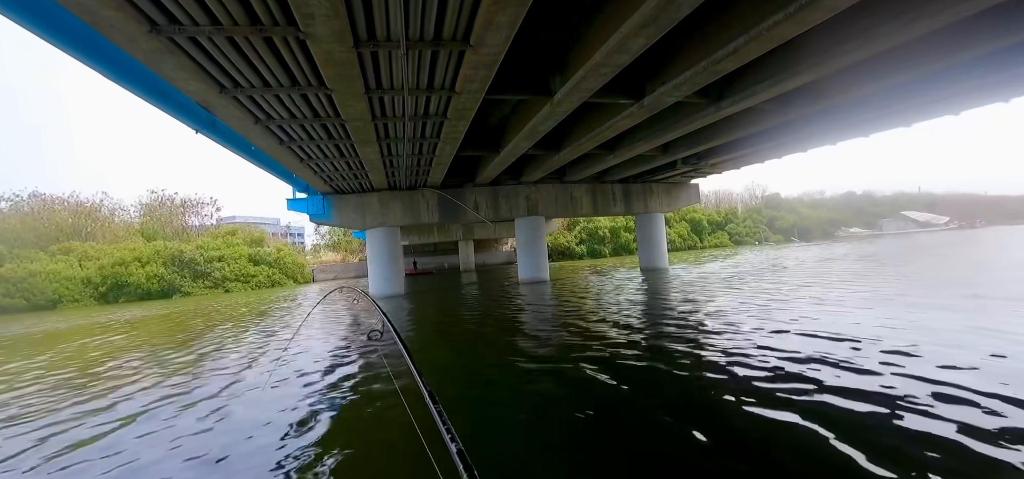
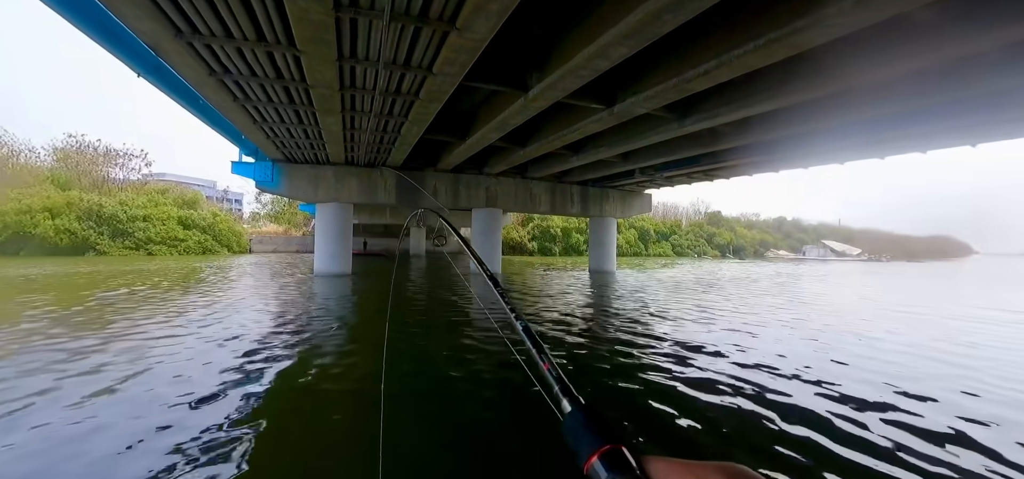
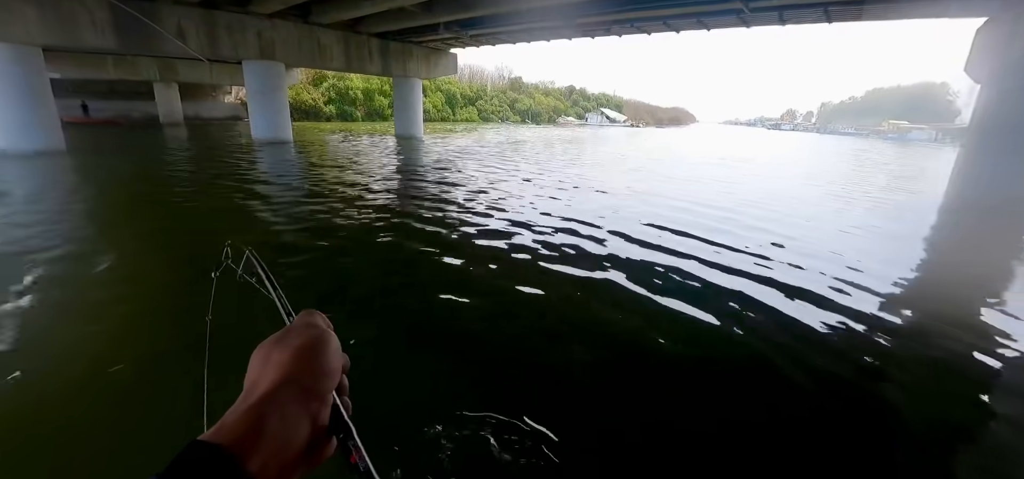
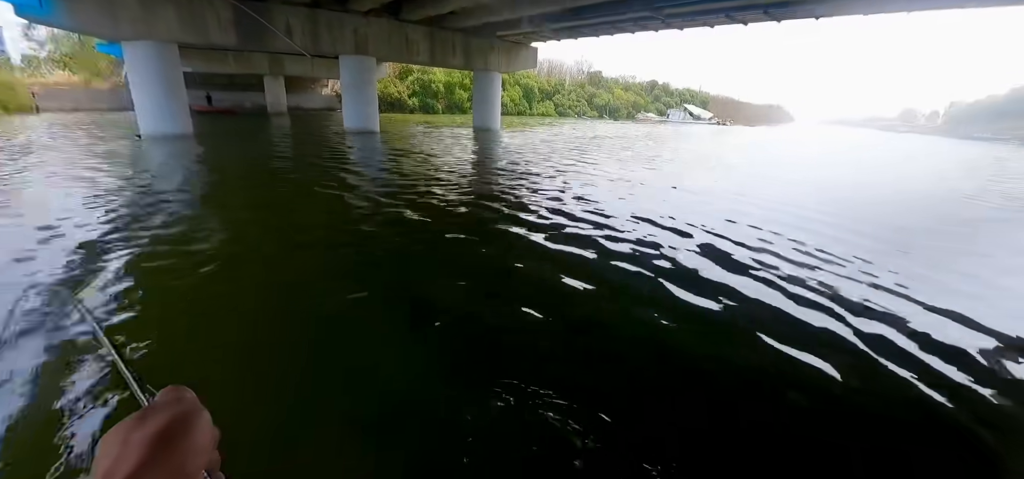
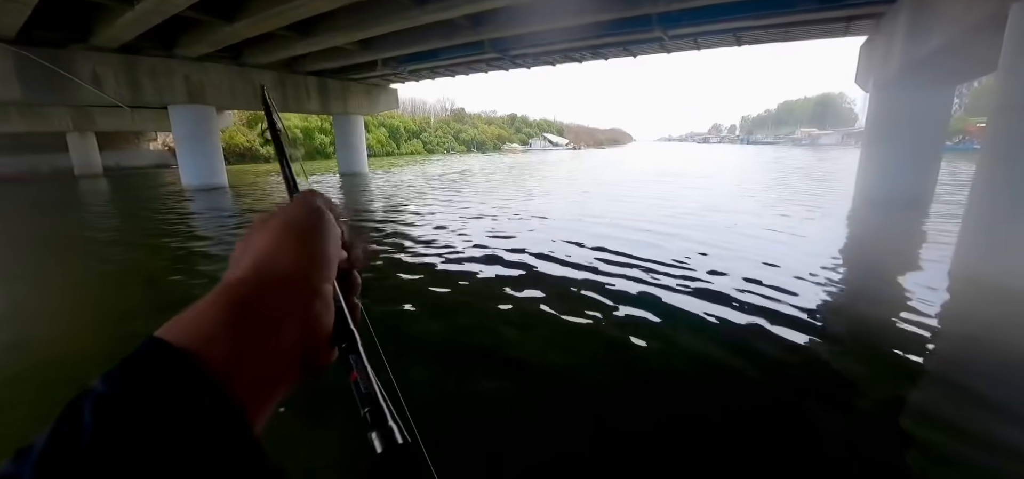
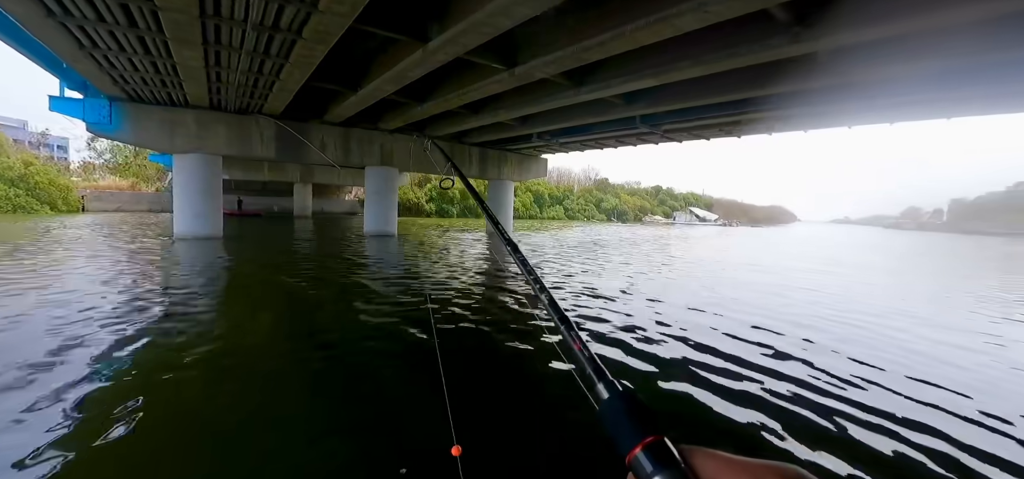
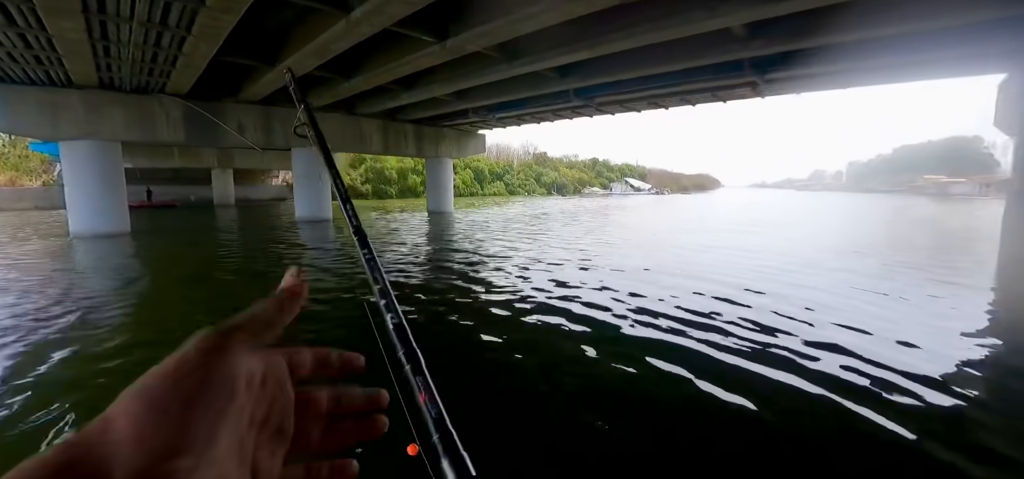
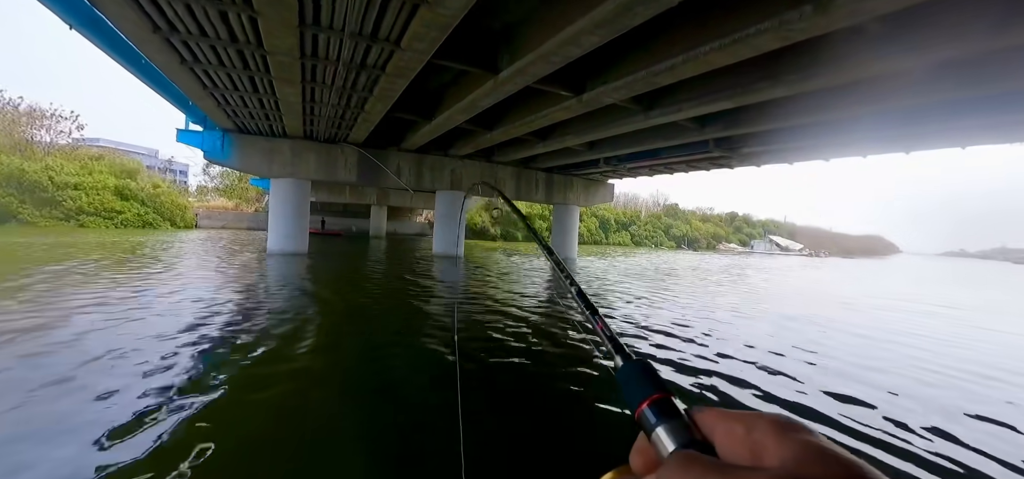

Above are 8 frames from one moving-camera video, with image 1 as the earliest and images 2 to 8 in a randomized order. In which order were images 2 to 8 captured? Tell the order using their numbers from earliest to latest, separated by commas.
2, 8, 6, 7, 5, 3, 4
